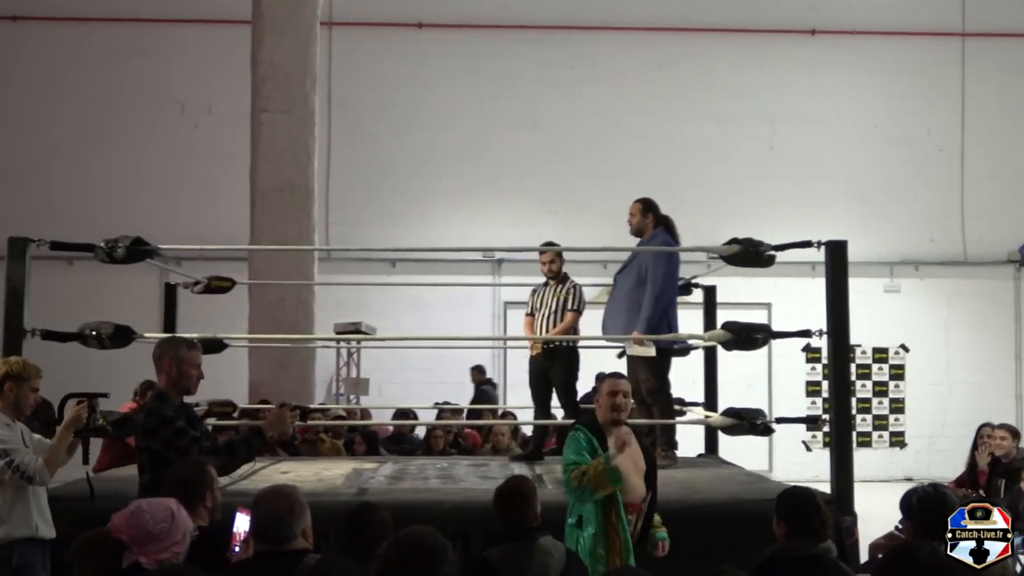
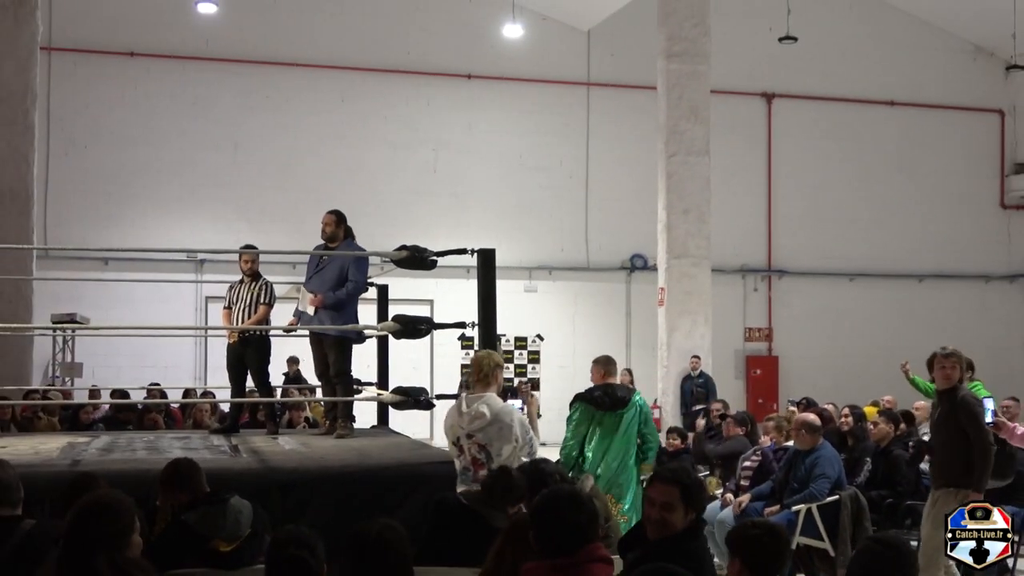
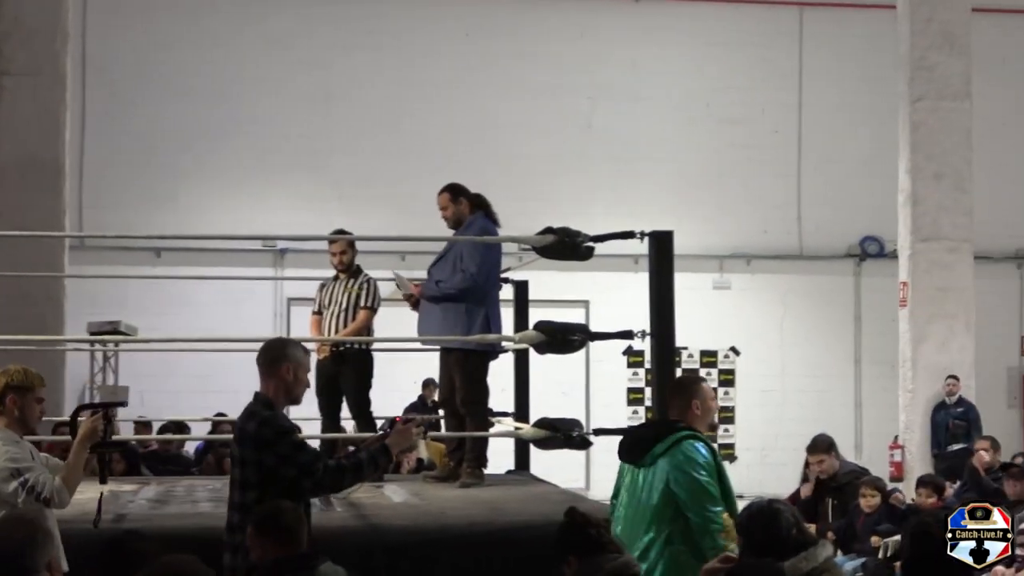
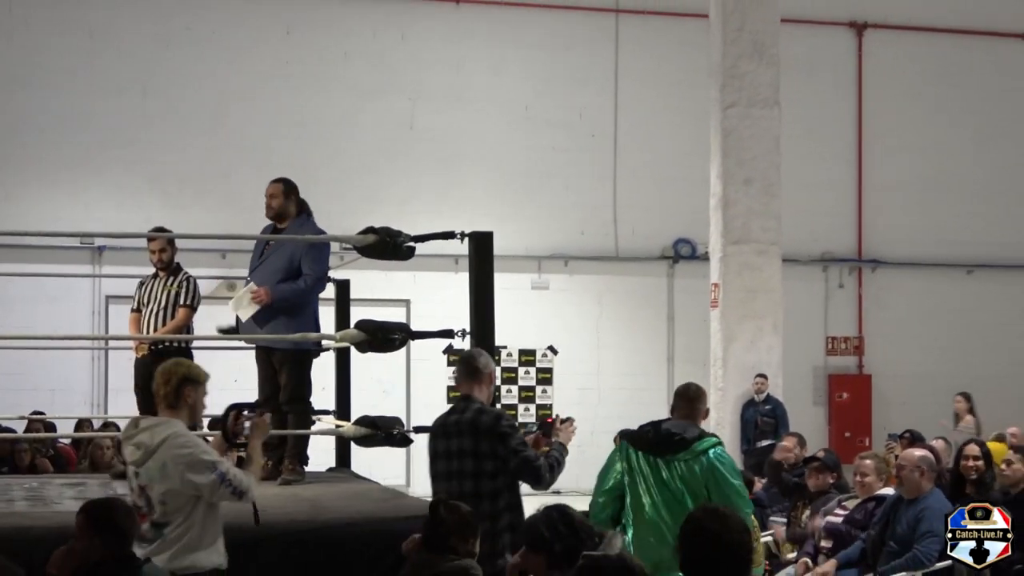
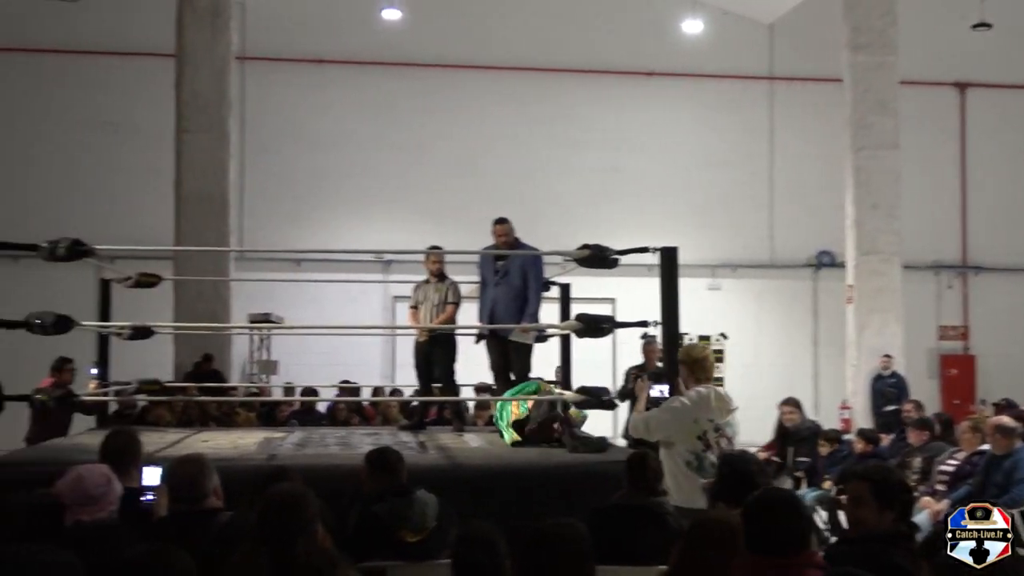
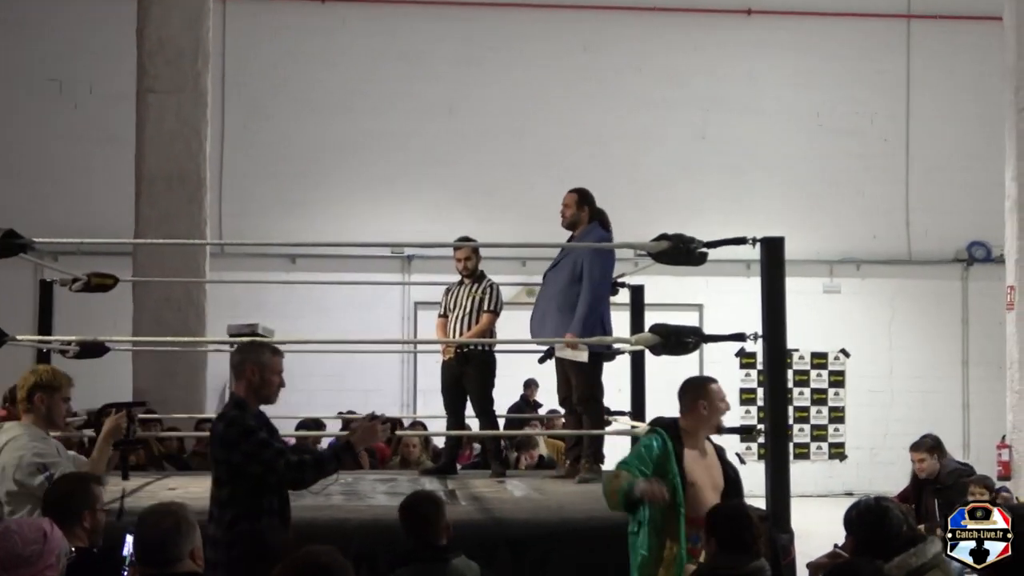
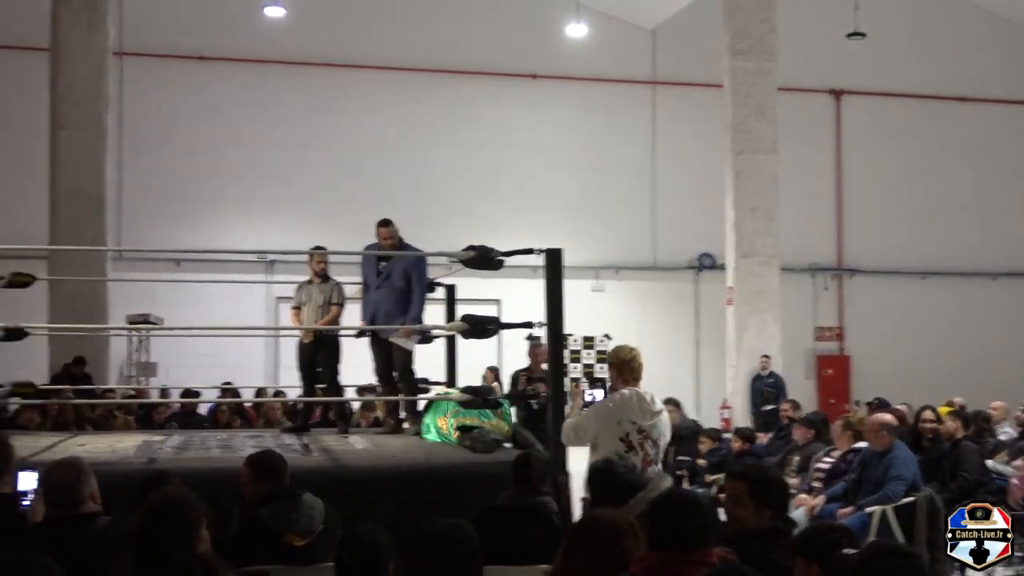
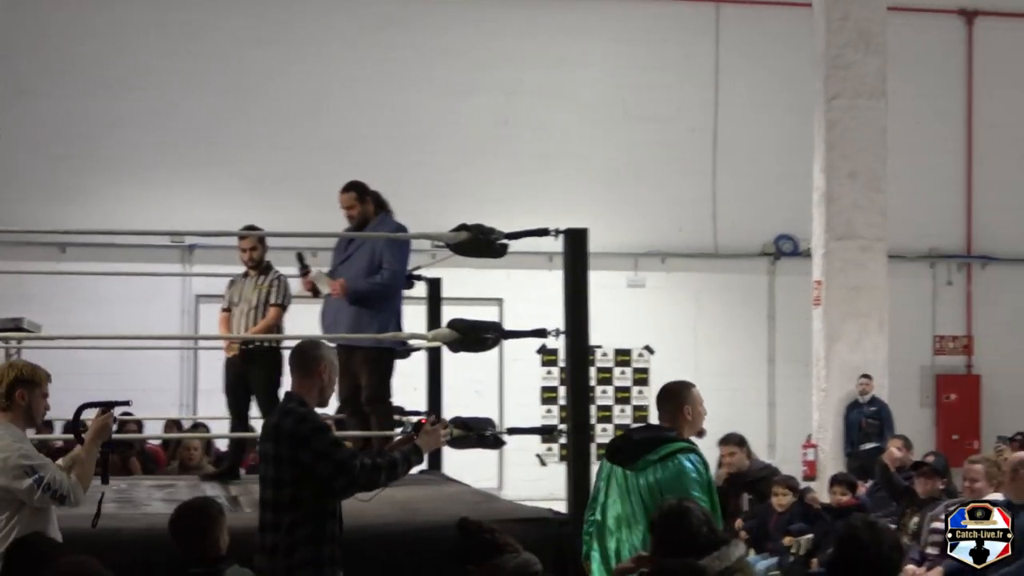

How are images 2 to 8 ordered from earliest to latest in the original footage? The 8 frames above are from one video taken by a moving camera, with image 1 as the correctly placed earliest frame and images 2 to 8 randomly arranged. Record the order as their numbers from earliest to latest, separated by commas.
6, 3, 8, 4, 2, 7, 5
